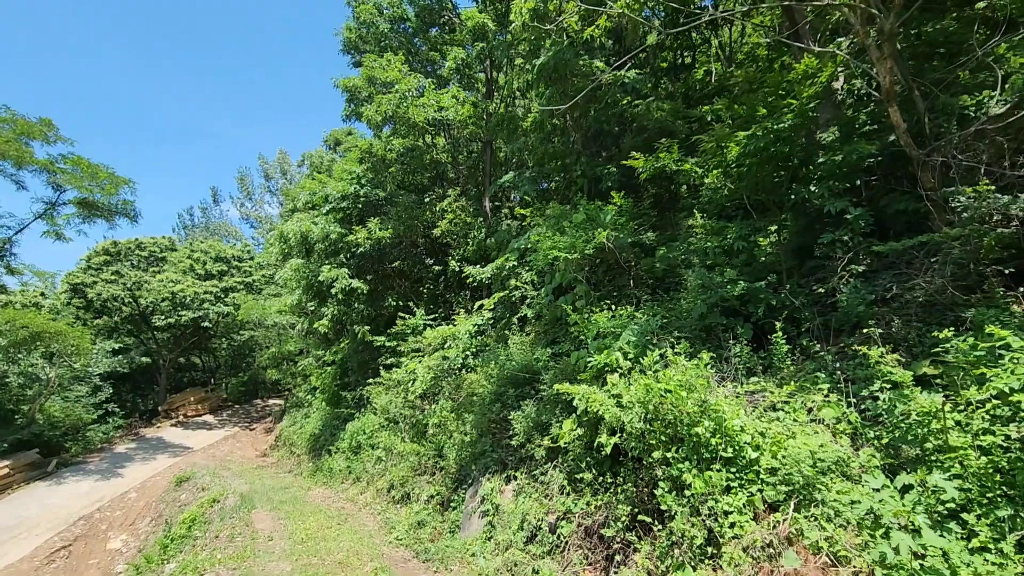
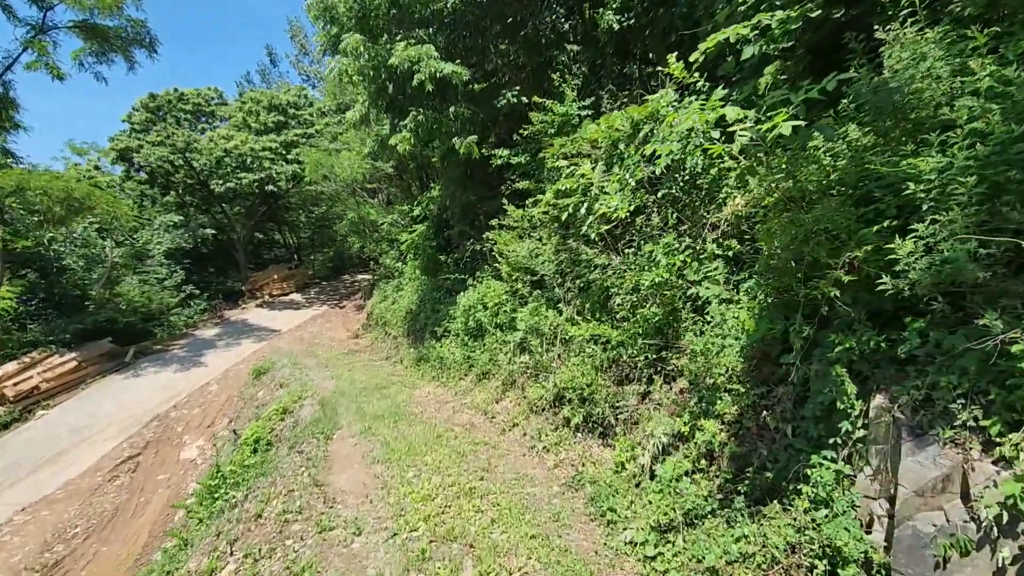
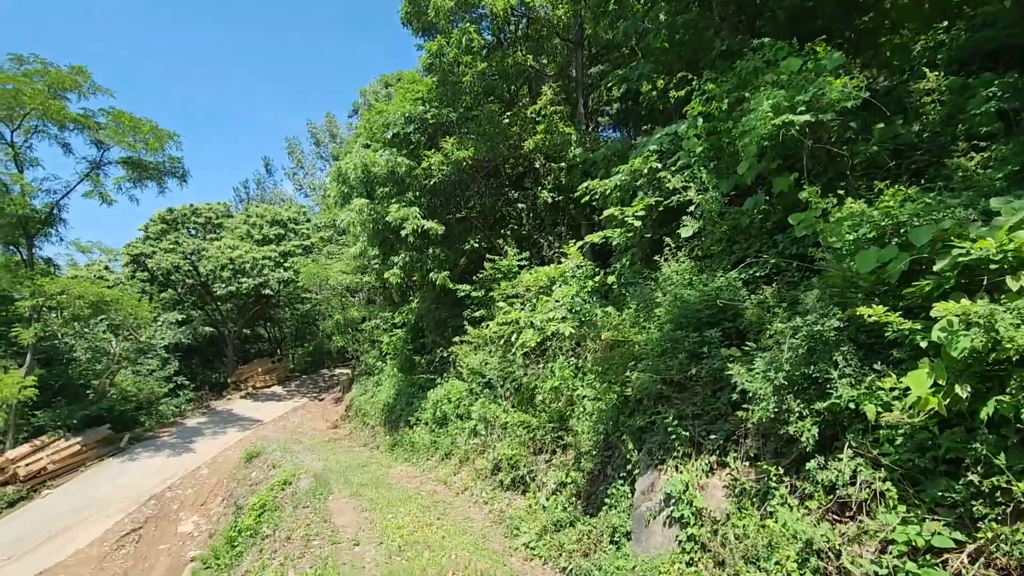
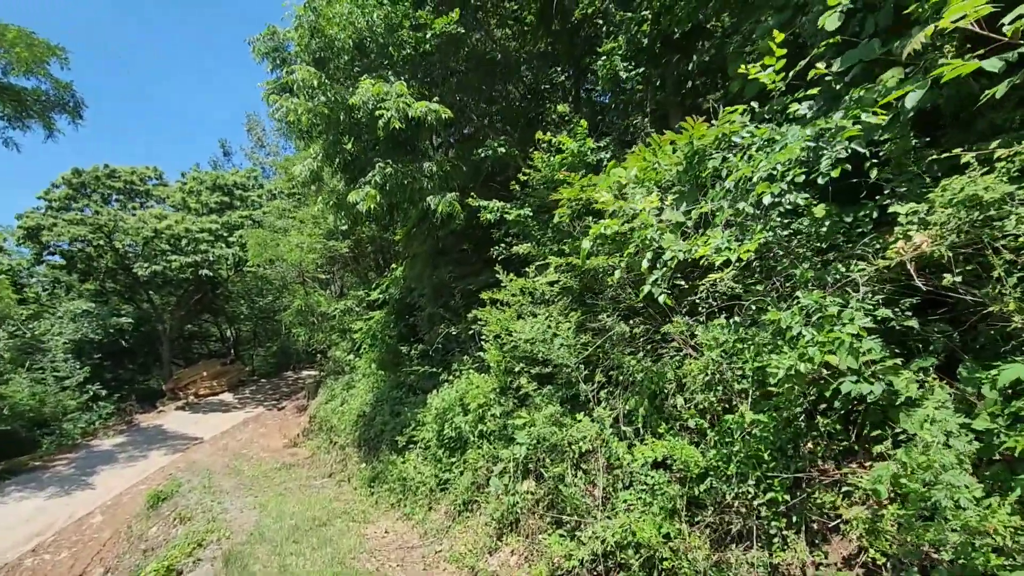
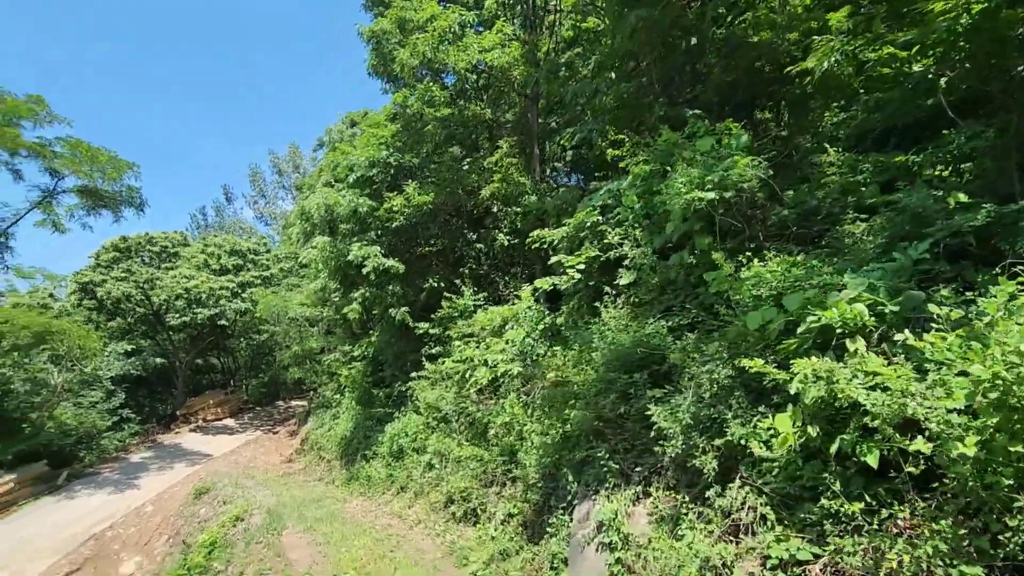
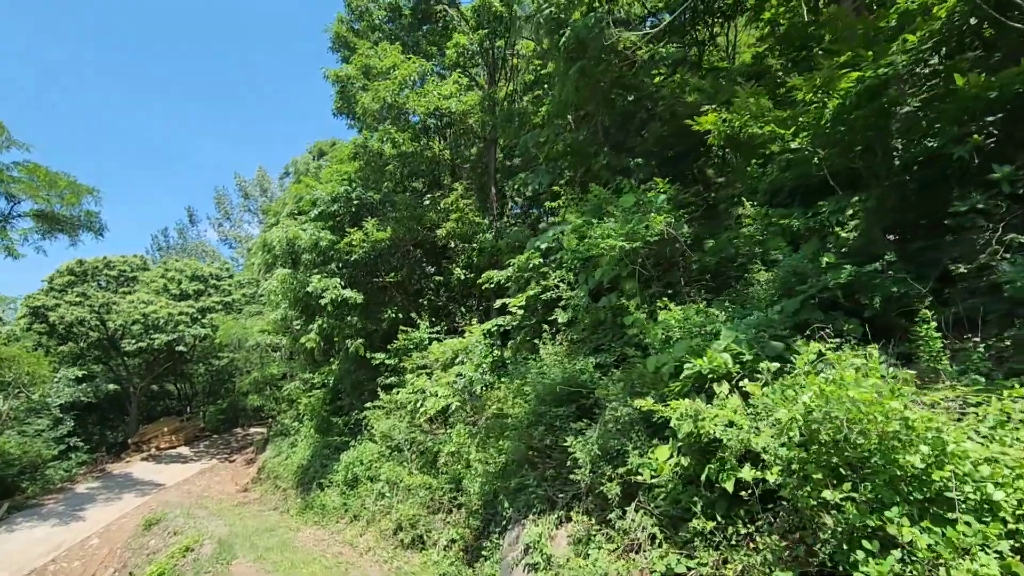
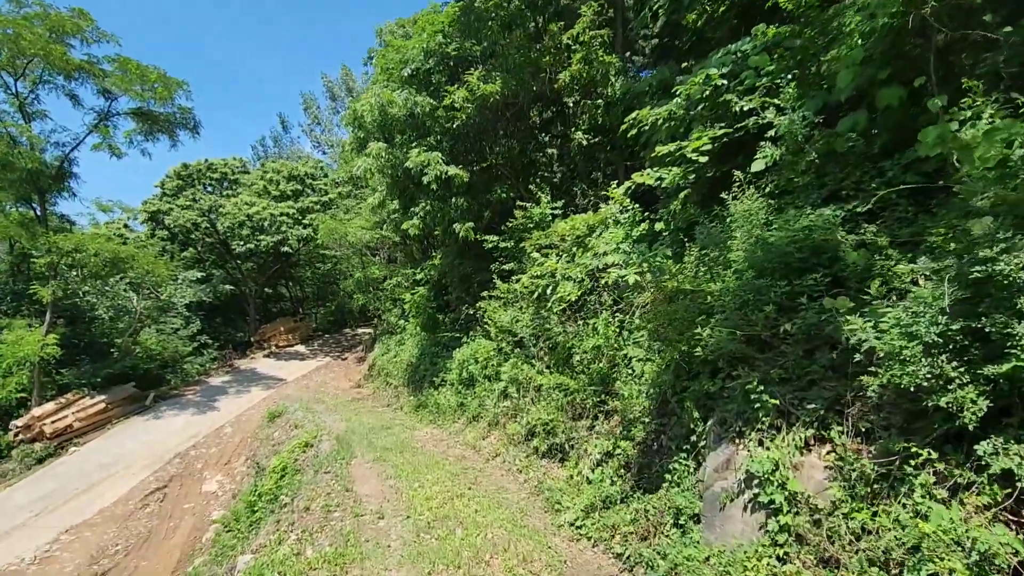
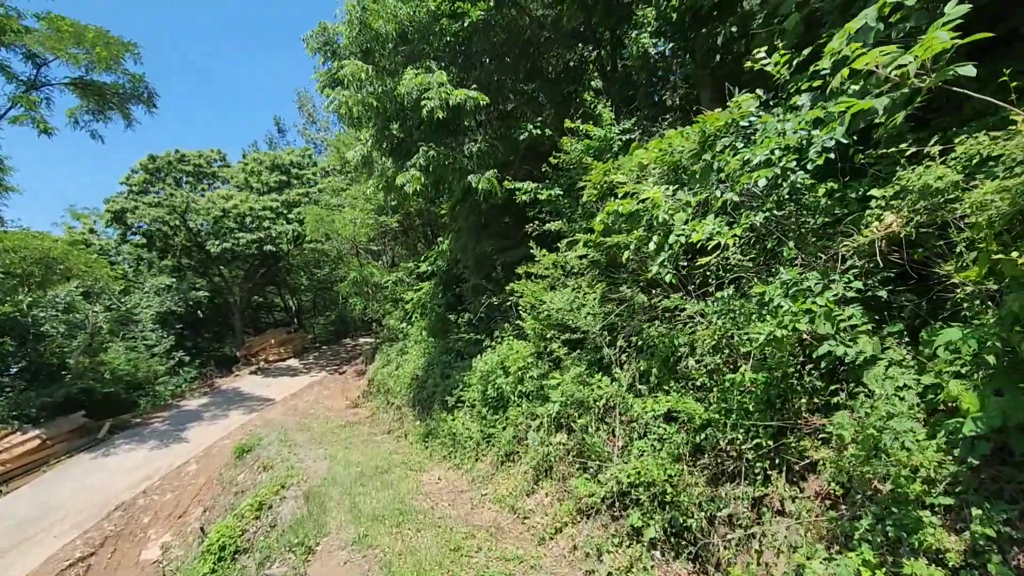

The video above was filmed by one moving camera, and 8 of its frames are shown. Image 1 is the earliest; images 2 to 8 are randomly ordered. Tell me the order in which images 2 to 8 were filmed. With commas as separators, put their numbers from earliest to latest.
6, 5, 3, 7, 2, 8, 4
